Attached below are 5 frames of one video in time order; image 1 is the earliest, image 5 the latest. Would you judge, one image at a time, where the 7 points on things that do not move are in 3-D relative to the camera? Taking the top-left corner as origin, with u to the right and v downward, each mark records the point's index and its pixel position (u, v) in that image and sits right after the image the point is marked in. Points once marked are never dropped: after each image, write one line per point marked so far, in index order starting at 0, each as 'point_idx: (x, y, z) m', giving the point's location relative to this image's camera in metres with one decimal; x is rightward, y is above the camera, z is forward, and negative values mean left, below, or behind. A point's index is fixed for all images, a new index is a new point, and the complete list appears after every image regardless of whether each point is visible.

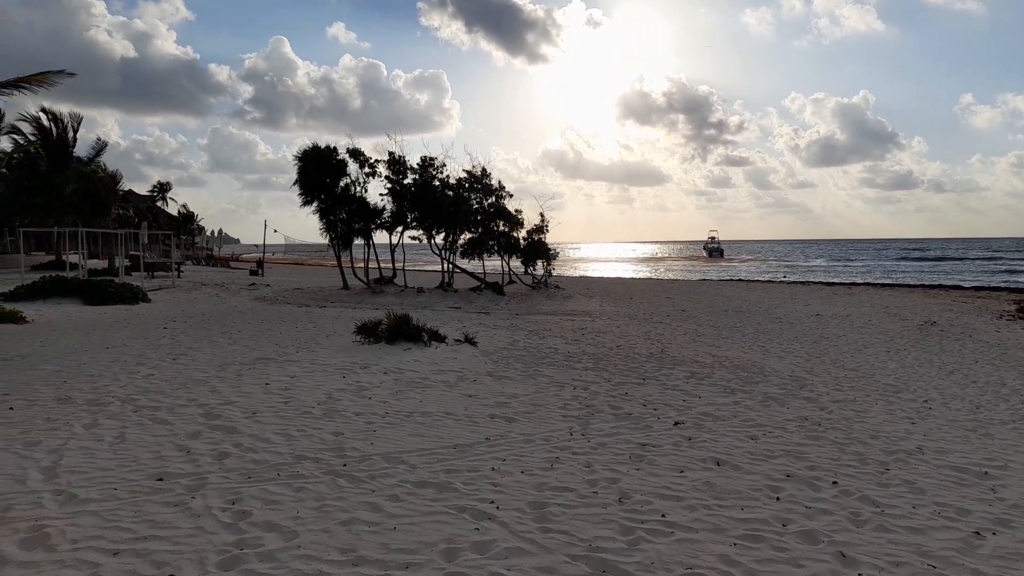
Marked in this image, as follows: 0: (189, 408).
0: (-2.6, -1.0, +5.8) m
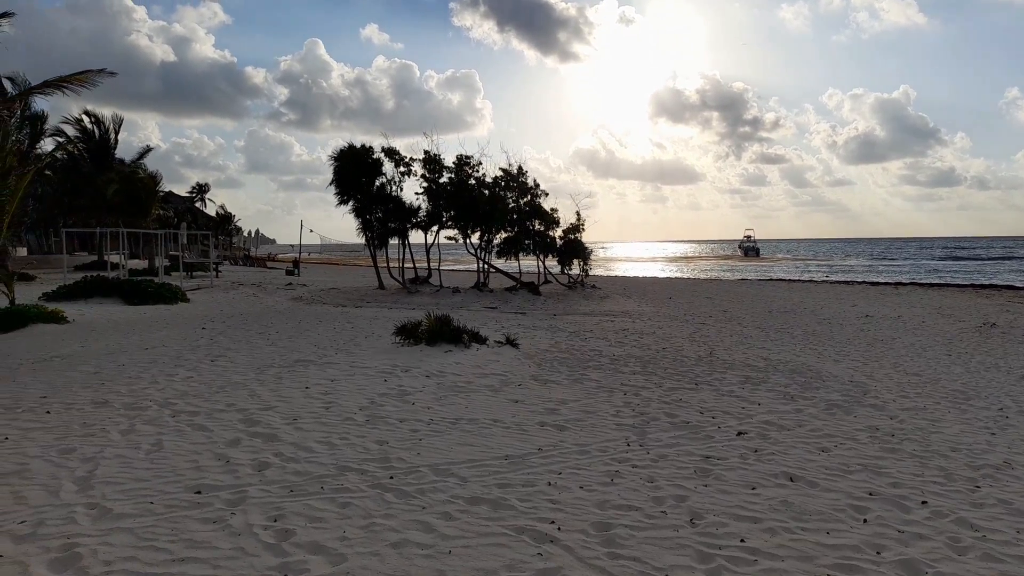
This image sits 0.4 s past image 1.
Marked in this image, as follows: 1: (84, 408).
0: (-2.2, -1.0, +5.5) m
1: (-3.5, -1.0, +5.8) m
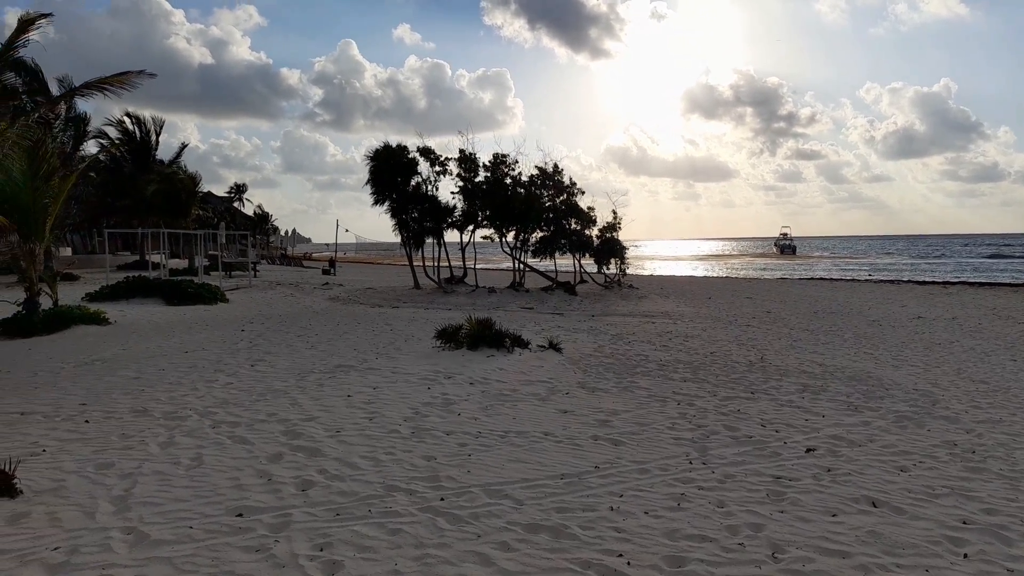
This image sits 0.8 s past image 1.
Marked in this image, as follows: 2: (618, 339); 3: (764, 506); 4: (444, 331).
0: (-1.8, -1.0, +5.3) m
1: (-3.1, -1.0, +5.7) m
2: (+1.7, -0.8, +11.7) m
3: (+1.4, -1.2, +4.1) m
4: (-0.9, -0.6, +9.4) m
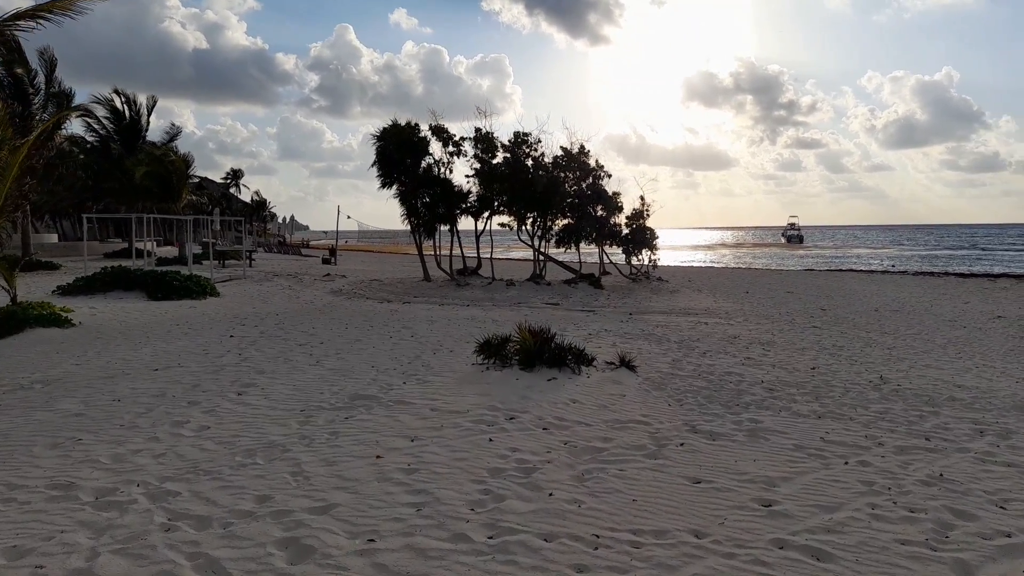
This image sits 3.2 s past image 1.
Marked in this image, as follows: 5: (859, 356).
0: (-1.2, -1.1, +3.3) m
1: (-2.4, -1.1, +3.7) m
2: (+2.4, -0.8, +9.7) m
3: (+2.1, -1.4, +2.1) m
4: (-0.3, -0.6, +7.4) m
5: (+4.8, -0.9, +10.0) m
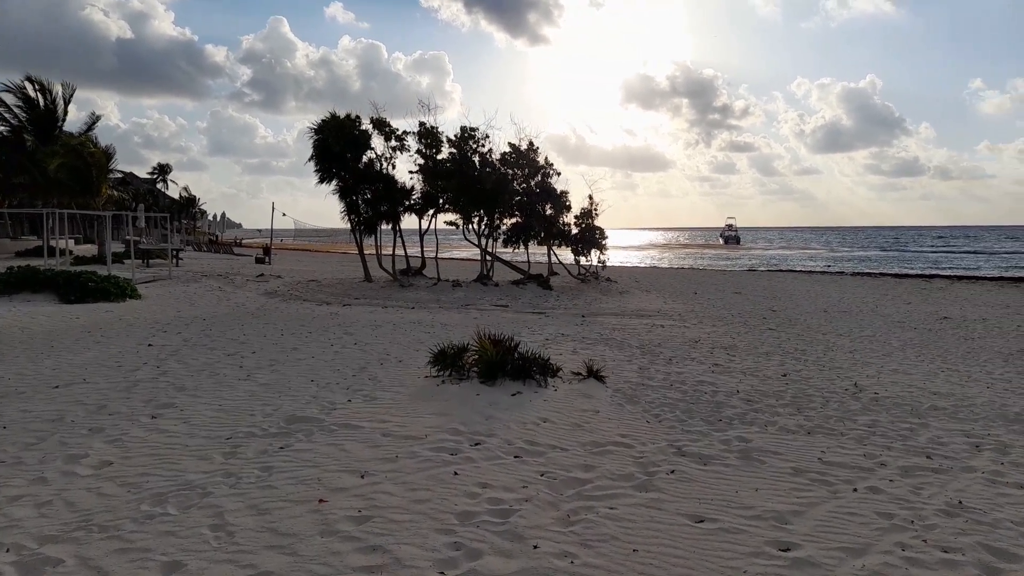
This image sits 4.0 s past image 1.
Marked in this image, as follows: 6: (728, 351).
0: (-1.2, -1.1, +2.5) m
1: (-2.5, -1.1, +2.8) m
2: (+1.8, -0.8, +9.1) m
3: (+2.1, -1.4, +1.6) m
4: (-0.6, -0.6, +6.6) m
5: (+4.2, -1.0, +9.6) m
6: (+3.0, -0.9, +10.1) m
